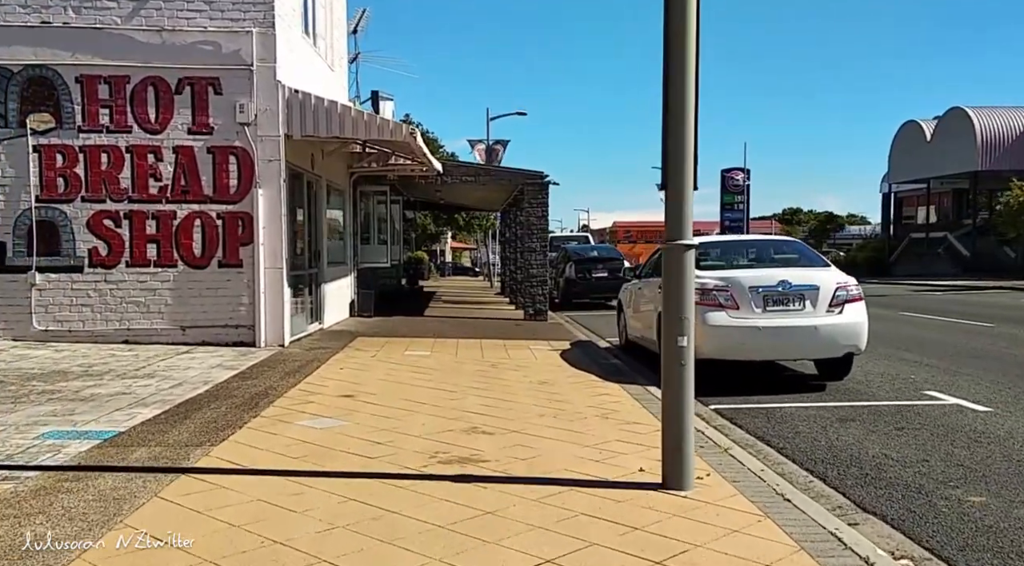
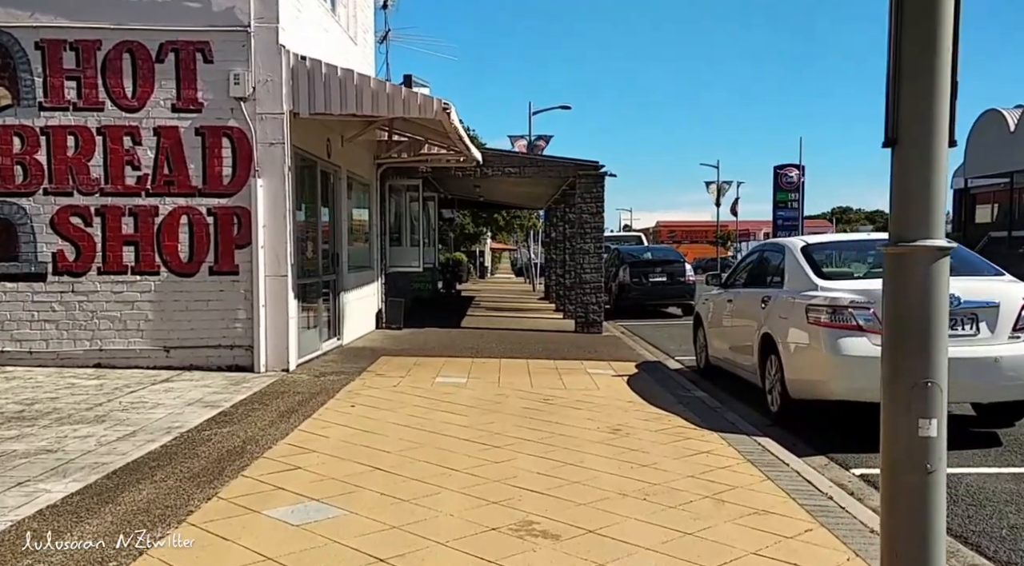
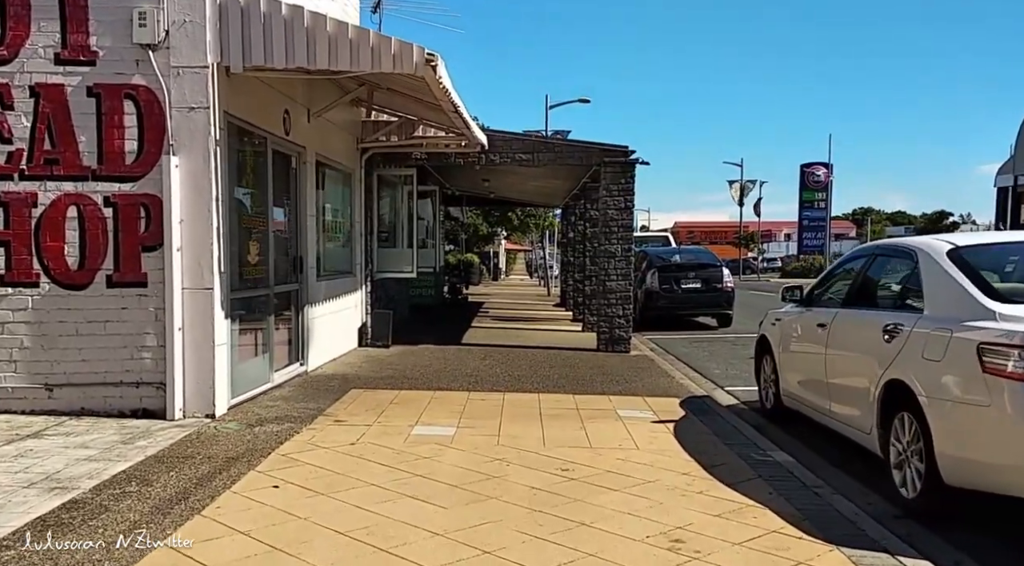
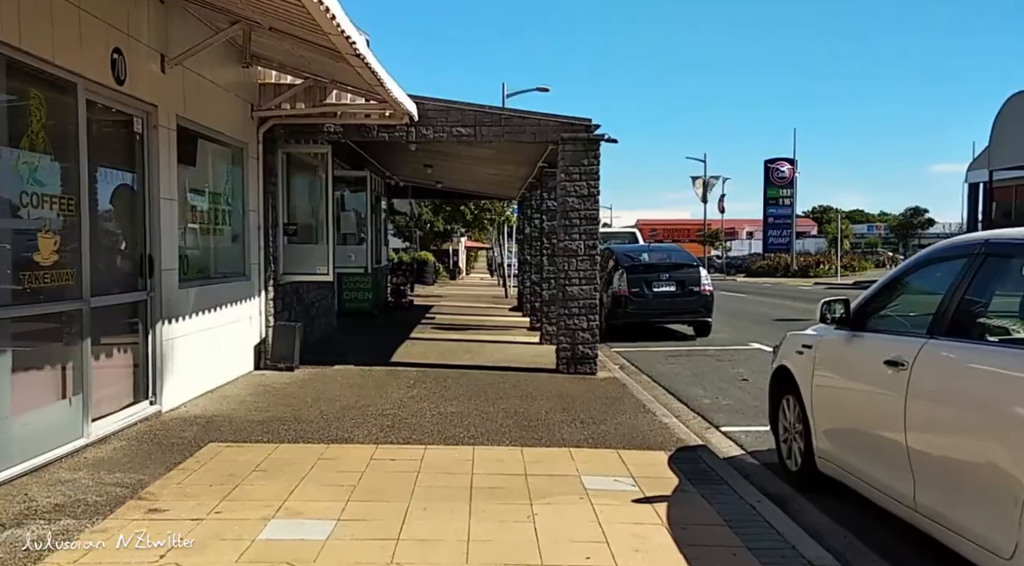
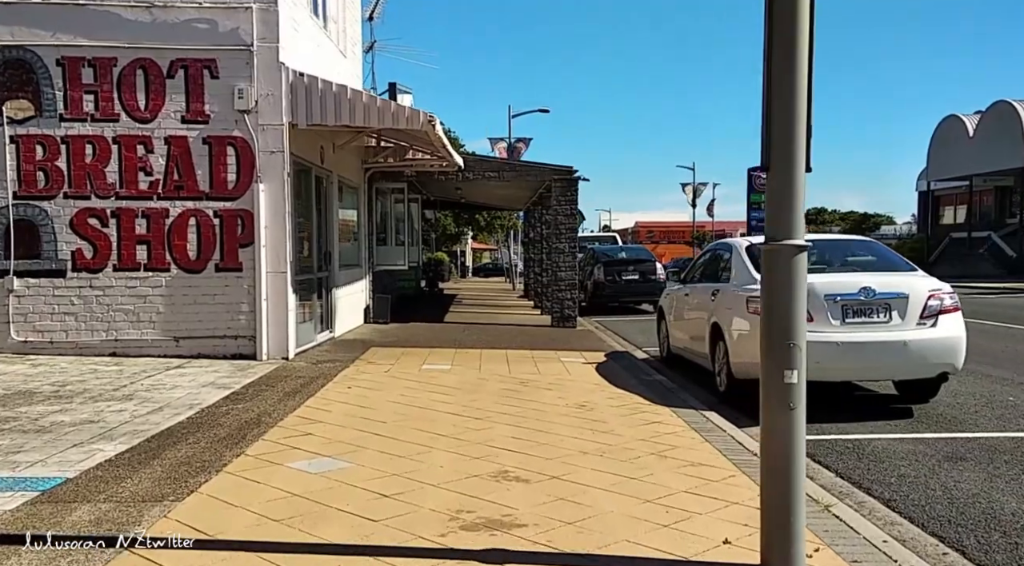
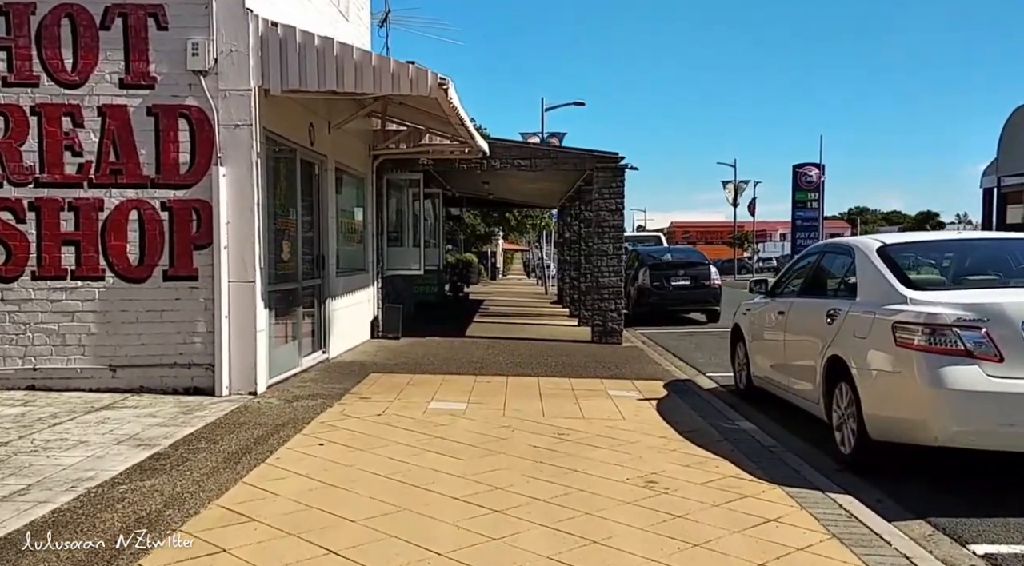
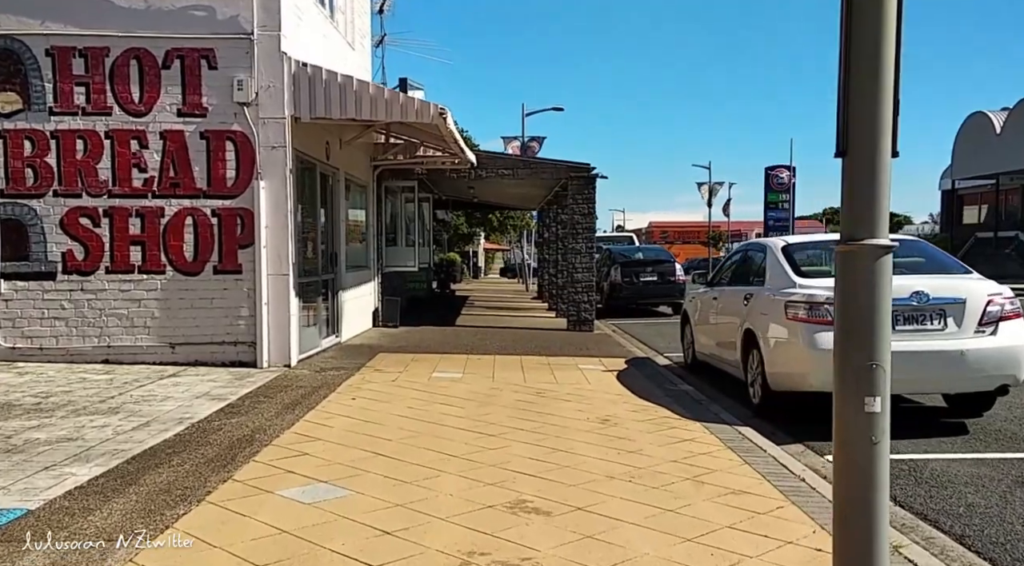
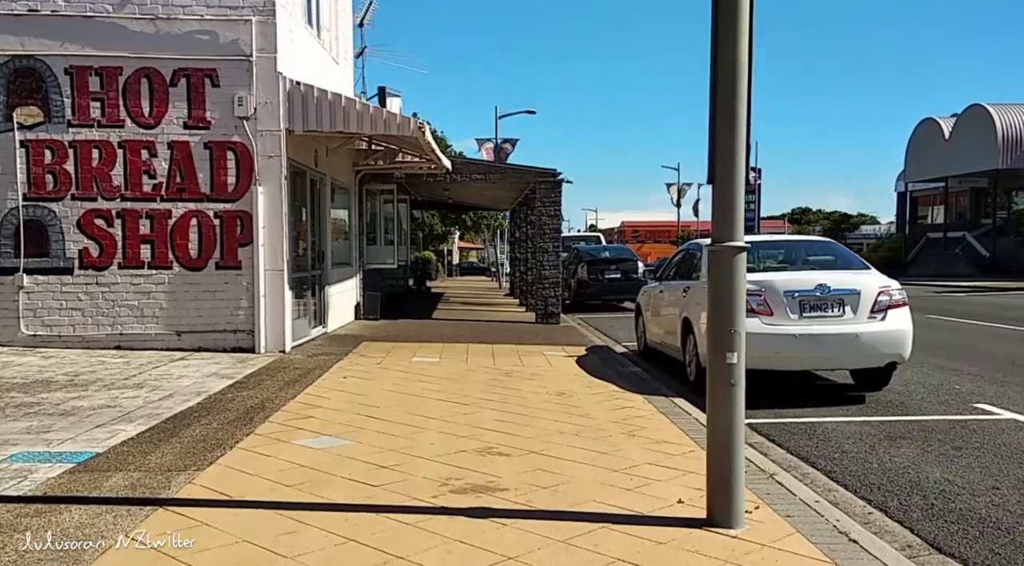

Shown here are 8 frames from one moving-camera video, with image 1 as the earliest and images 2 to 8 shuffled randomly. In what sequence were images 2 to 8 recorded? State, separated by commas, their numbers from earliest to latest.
8, 5, 7, 2, 6, 3, 4
